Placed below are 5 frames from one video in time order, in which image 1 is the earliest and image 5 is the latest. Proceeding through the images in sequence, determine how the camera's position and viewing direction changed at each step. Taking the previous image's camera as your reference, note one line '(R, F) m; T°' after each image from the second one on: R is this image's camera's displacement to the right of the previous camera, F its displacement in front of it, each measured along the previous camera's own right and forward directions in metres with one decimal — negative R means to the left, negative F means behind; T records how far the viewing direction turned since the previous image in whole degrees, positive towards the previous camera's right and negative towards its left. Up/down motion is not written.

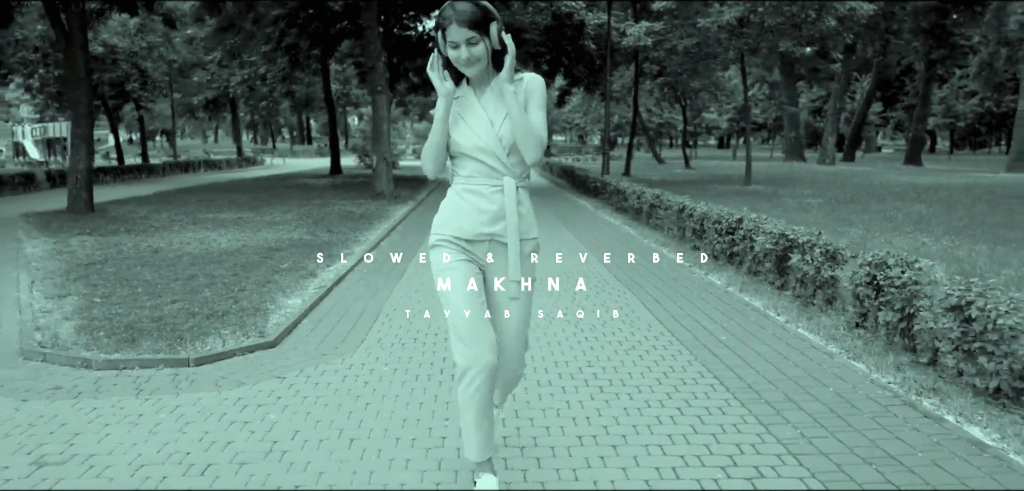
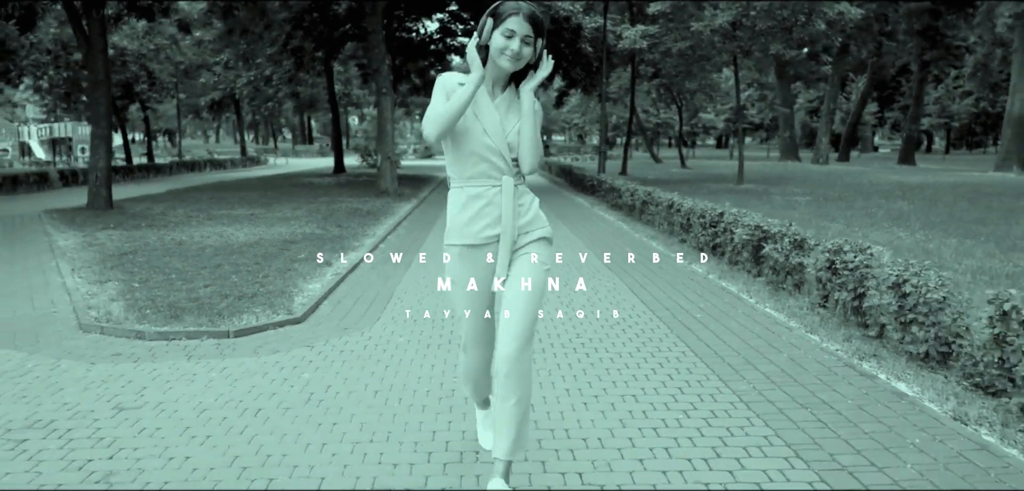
(0.0, -0.9) m; 0°
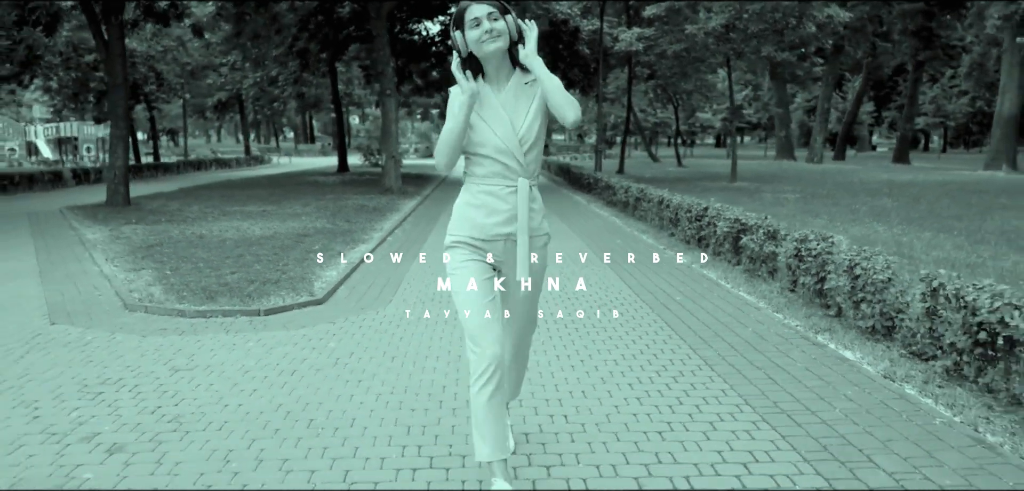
(0.0, -0.9) m; 0°
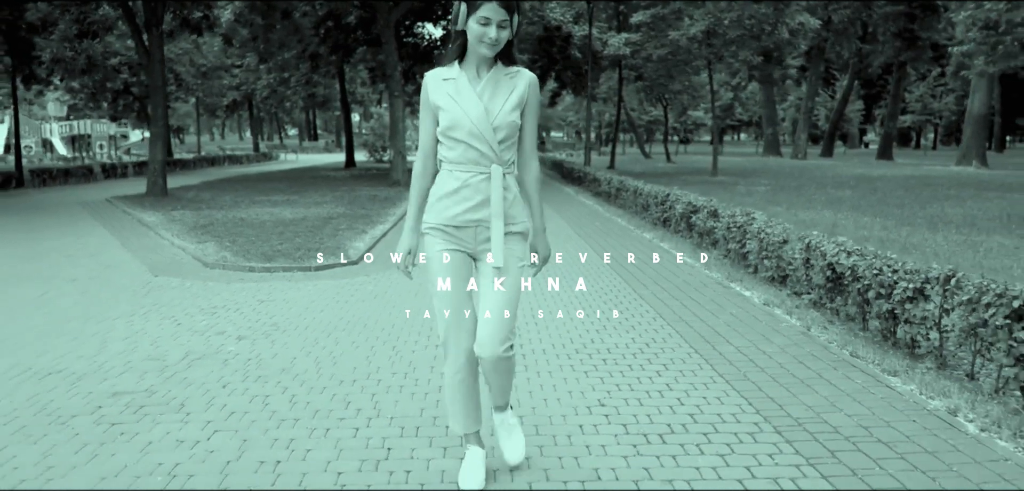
(+0.1, -2.6) m; 0°
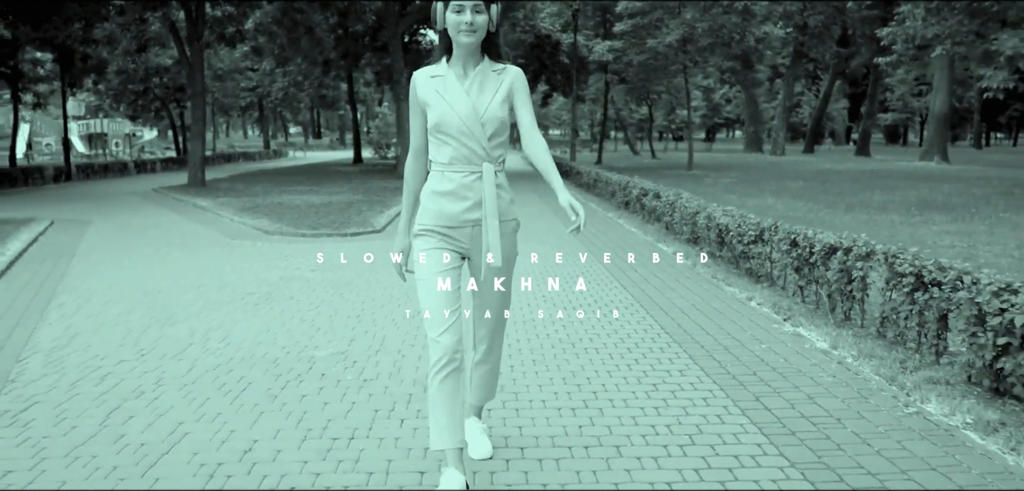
(+0.2, -3.6) m; 0°
